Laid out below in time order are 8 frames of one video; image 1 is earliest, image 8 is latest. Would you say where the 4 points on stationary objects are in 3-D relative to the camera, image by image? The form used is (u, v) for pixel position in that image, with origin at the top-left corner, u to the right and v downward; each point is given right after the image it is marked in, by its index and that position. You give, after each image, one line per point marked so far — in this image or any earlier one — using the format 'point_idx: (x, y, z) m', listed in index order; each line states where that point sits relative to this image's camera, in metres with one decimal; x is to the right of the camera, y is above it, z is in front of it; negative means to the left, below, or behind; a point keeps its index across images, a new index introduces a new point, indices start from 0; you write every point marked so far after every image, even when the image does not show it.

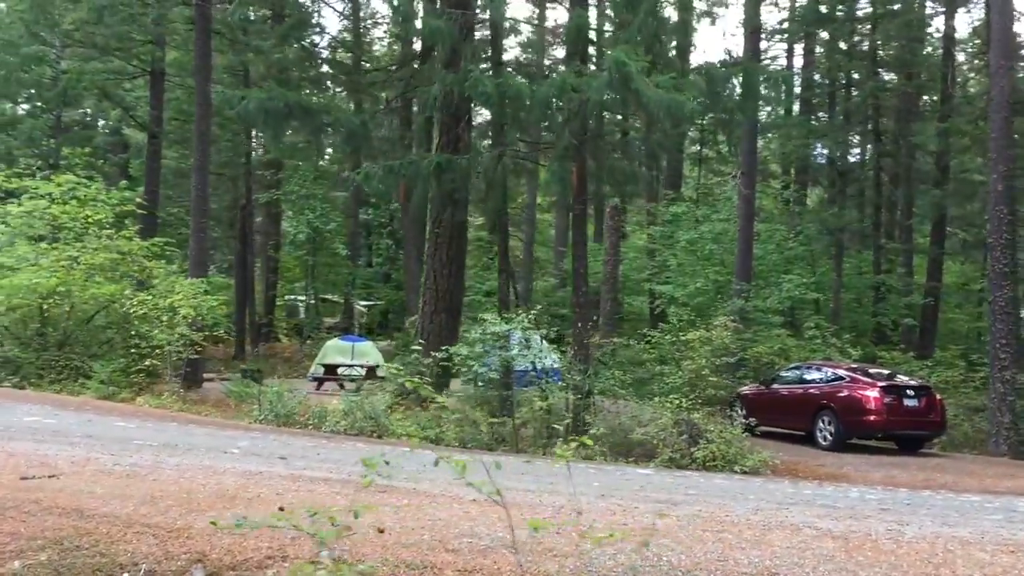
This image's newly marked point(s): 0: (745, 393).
0: (+4.1, -1.8, +16.8) m
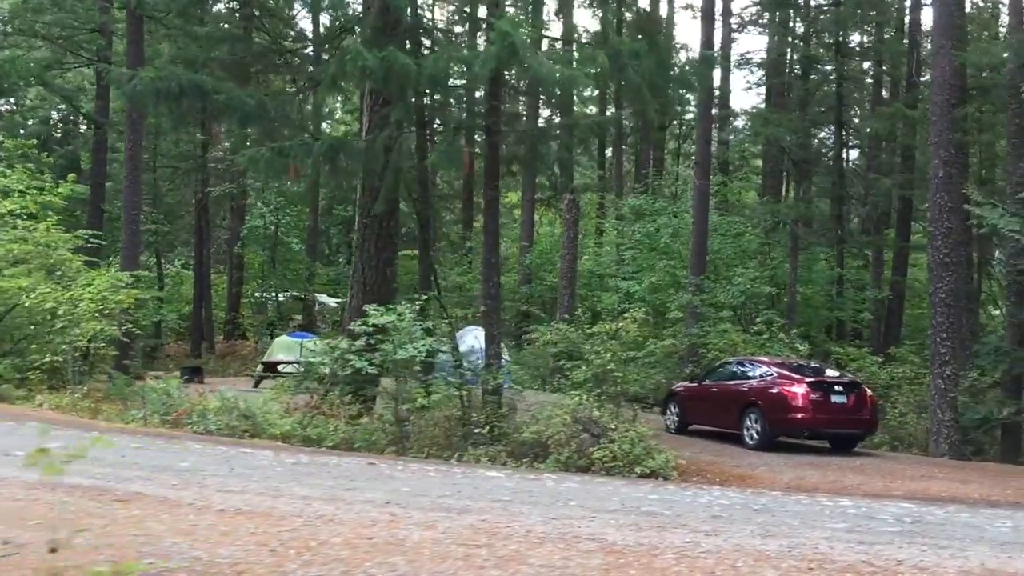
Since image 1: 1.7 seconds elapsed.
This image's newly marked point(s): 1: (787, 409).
0: (+2.8, -1.7, +16.0) m
1: (+3.9, -1.7, +13.6) m
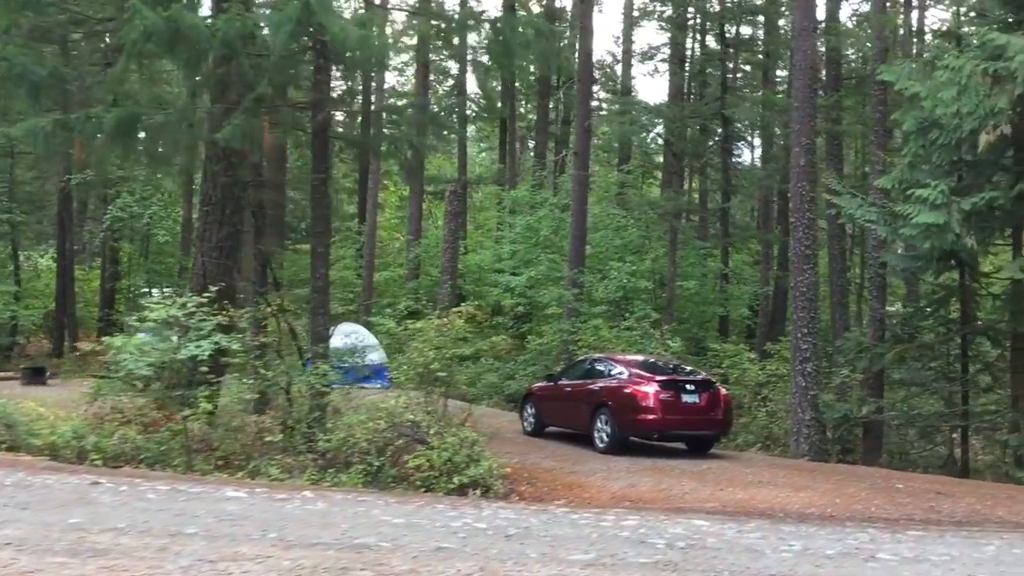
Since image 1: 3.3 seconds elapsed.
0: (+0.3, -1.6, +15.1) m
1: (+1.6, -1.6, +12.8) m
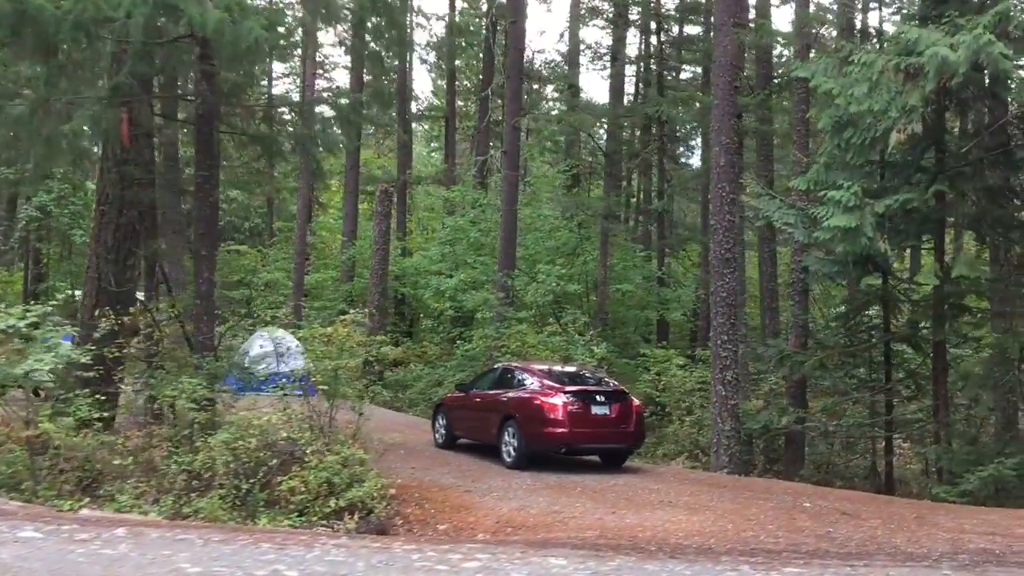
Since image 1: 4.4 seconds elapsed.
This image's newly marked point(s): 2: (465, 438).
0: (-1.0, -1.7, +14.4) m
1: (+0.4, -1.7, +12.1) m
2: (-0.7, -2.2, +14.1) m
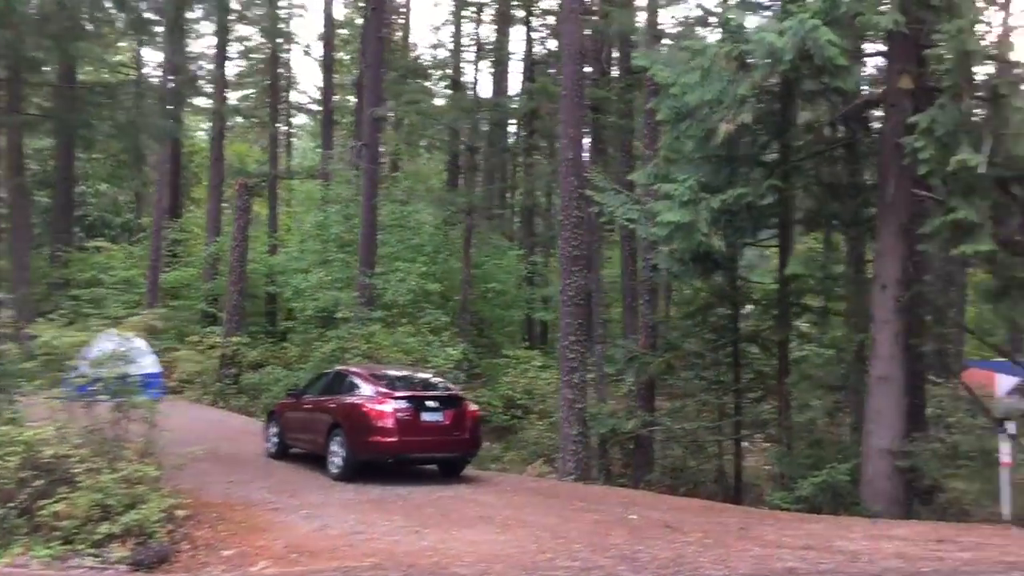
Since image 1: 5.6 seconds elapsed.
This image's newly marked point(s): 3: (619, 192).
0: (-3.3, -1.6, +13.4) m
1: (-1.7, -1.7, +11.2) m
2: (-2.9, -2.2, +13.1) m
3: (+1.4, +1.3, +12.6) m
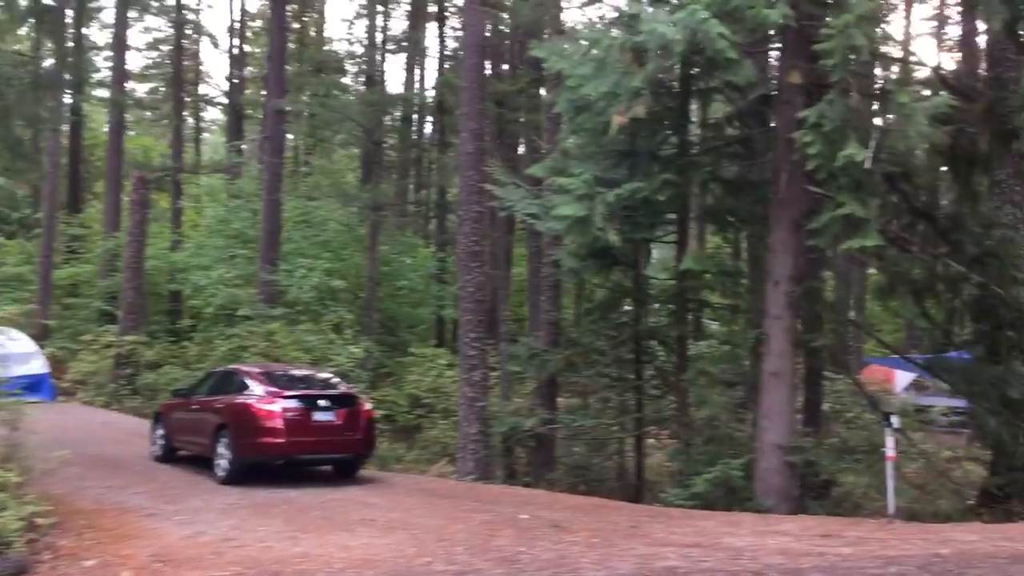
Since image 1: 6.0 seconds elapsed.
0: (-4.7, -1.6, +12.8) m
1: (-2.9, -1.6, +10.8) m
2: (-4.3, -2.1, +12.5) m
3: (+0.1, +1.3, +12.4) m
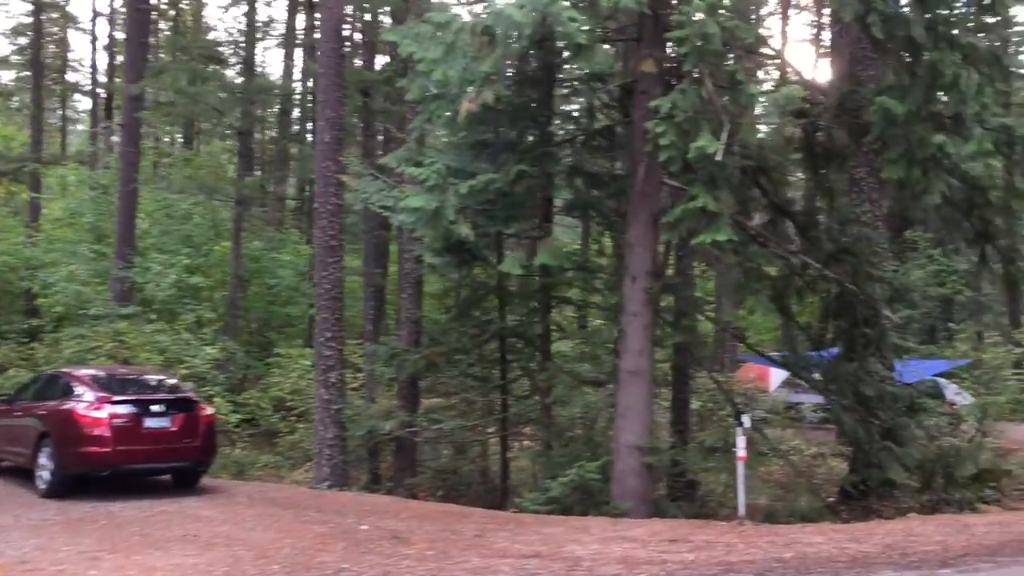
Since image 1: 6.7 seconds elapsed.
0: (-6.4, -1.5, +11.7) m
1: (-4.4, -1.6, +9.9) m
2: (-6.0, -2.1, +11.5) m
3: (-1.7, +1.3, +11.8) m
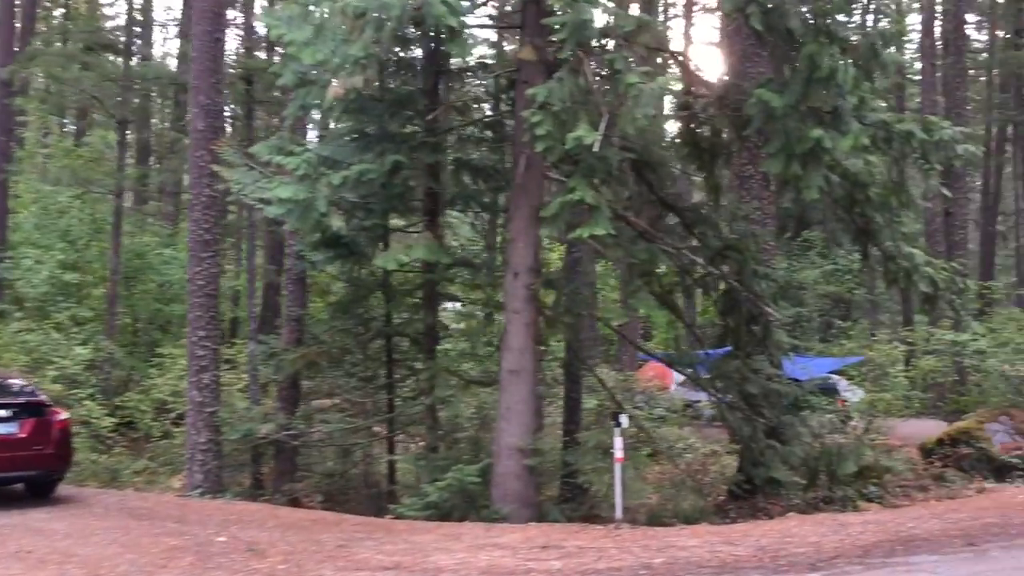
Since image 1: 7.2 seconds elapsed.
0: (-7.8, -1.5, +10.7) m
1: (-5.6, -1.5, +9.1) m
2: (-7.4, -2.0, +10.5) m
3: (-3.0, +1.4, +11.2) m
